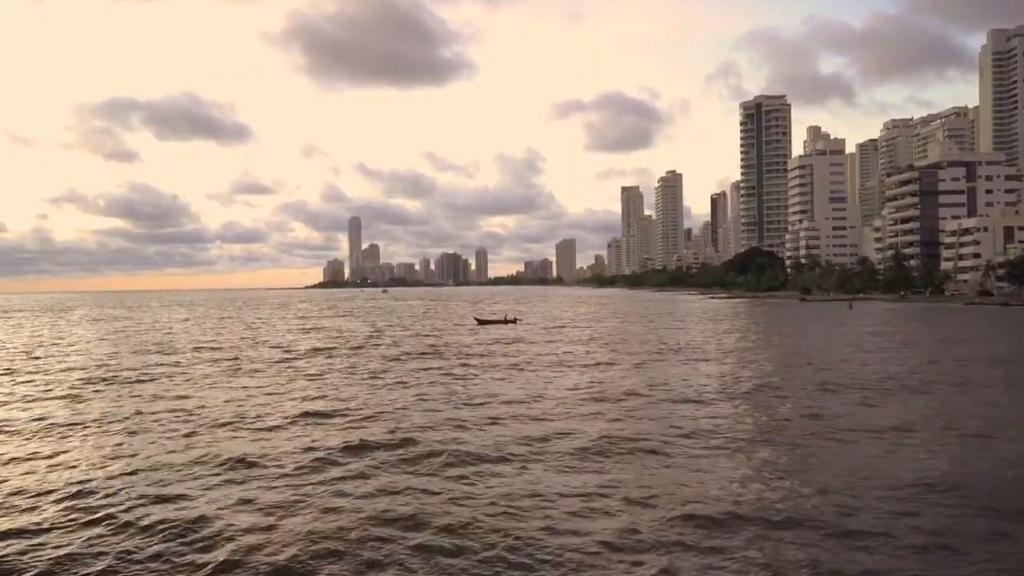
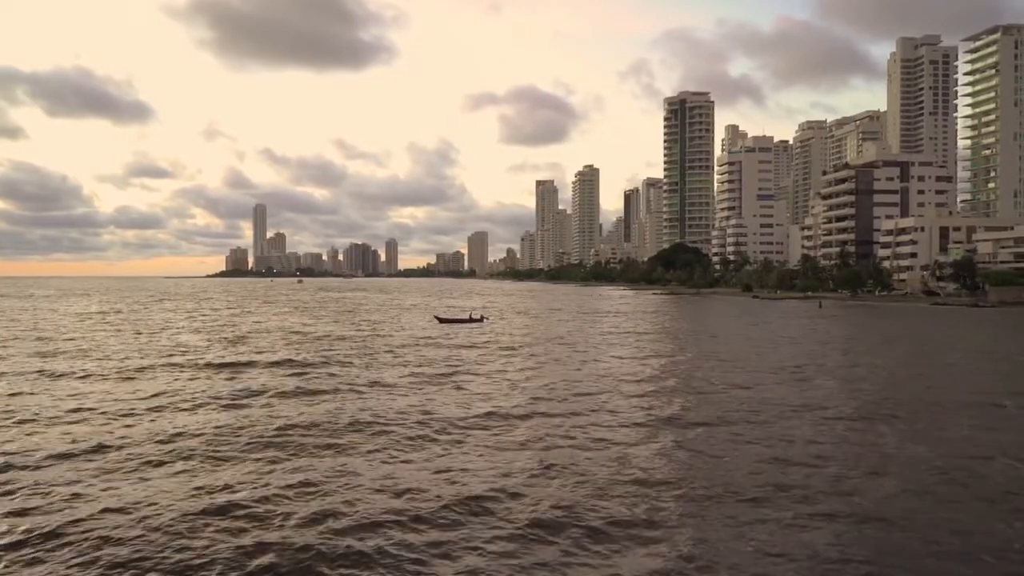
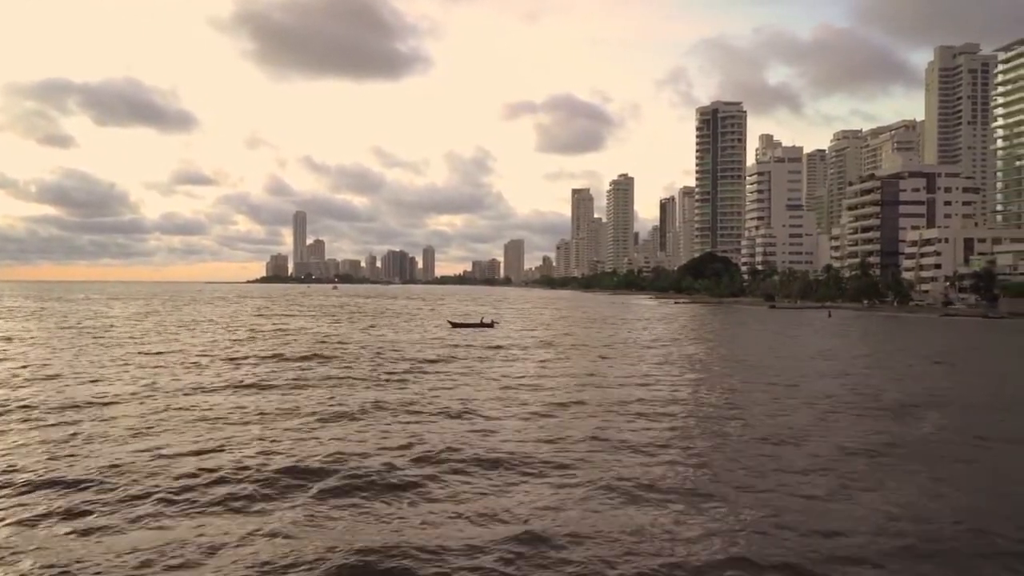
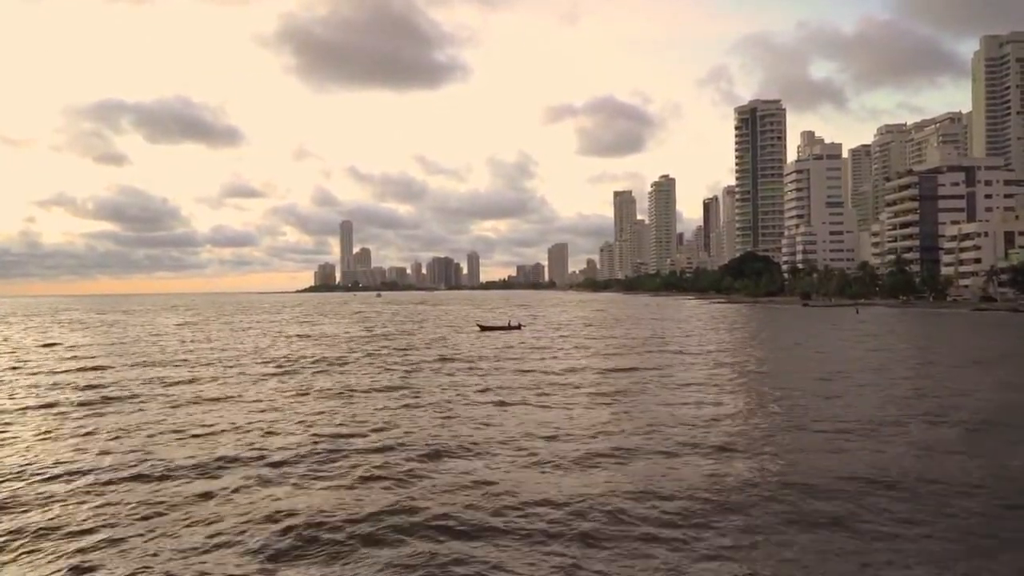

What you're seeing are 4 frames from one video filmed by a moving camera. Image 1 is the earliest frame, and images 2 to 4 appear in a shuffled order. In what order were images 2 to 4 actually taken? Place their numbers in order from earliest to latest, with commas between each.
4, 3, 2
